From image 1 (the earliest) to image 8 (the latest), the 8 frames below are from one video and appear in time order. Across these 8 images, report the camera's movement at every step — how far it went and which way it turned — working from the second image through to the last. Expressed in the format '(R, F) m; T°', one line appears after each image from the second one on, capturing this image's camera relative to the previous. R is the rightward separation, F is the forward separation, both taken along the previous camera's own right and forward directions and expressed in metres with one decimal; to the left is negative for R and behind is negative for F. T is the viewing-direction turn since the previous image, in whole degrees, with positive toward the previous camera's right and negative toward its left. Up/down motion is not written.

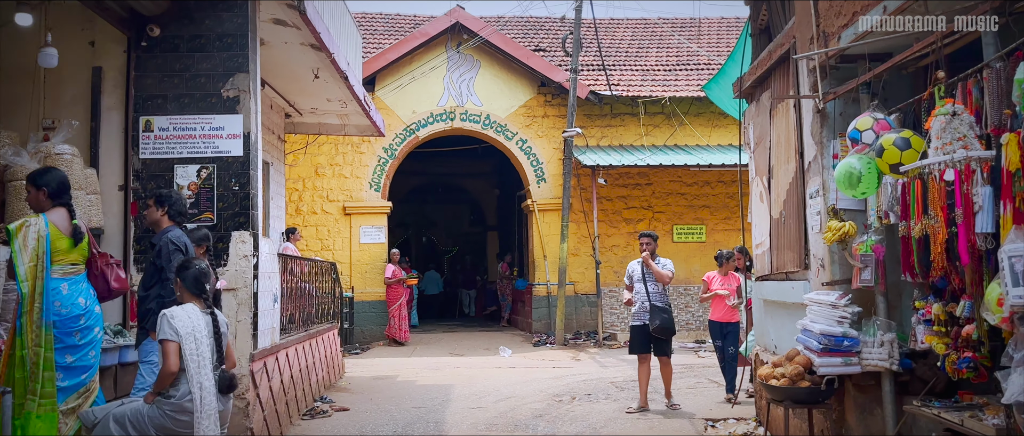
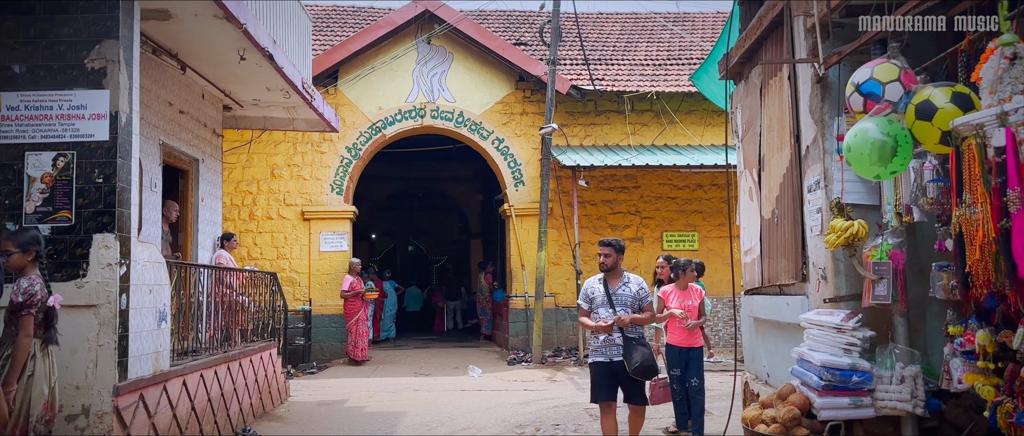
(+0.5, +1.2) m; 0°
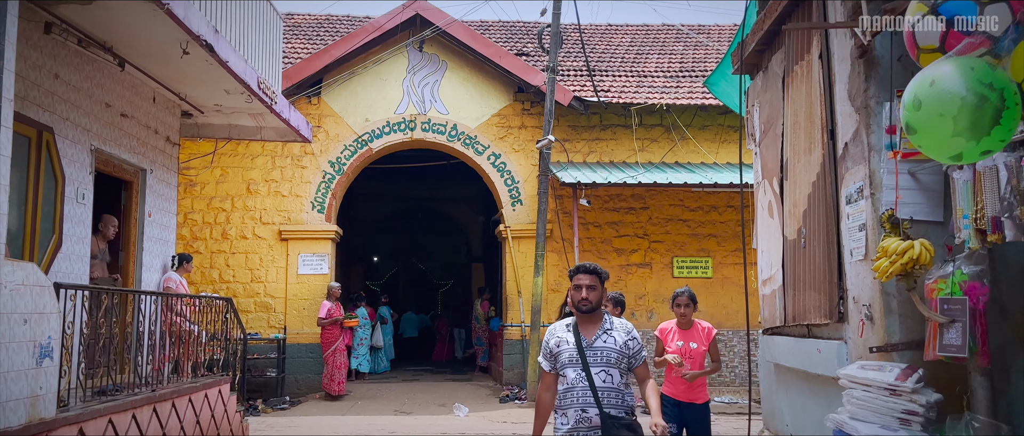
(+0.3, +1.1) m; -1°
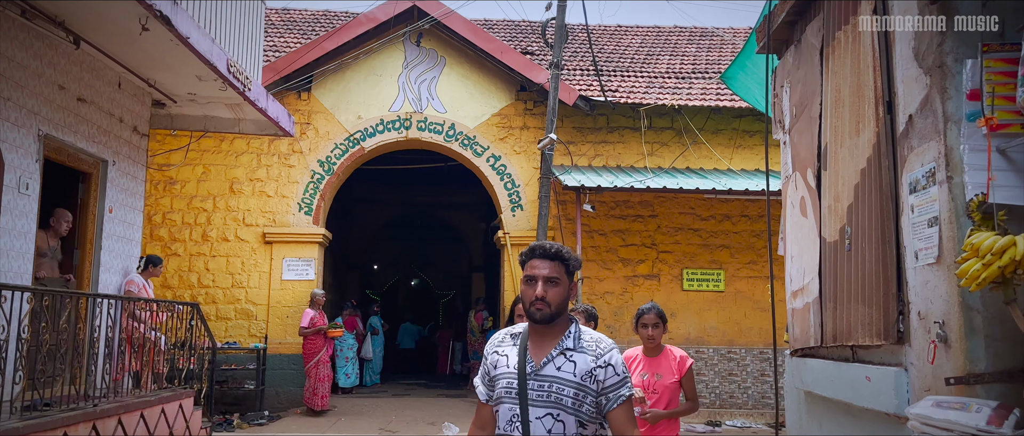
(+0.1, +0.7) m; -1°
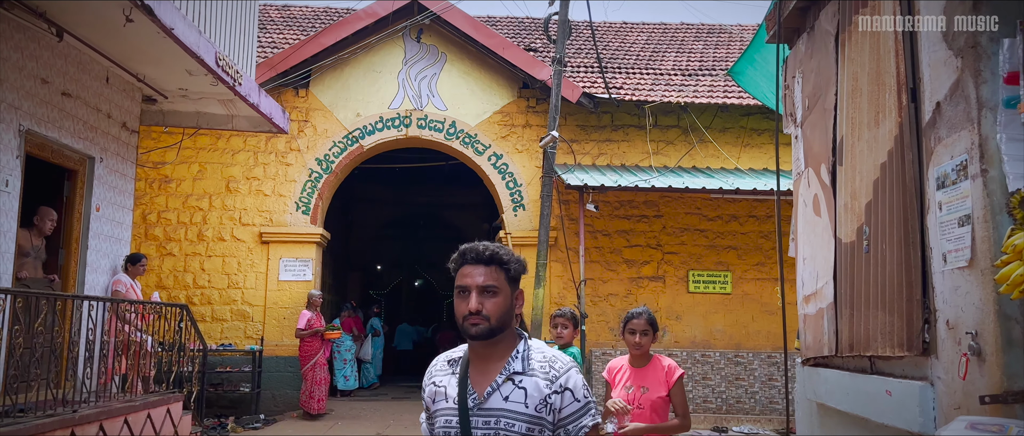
(+0.1, +0.3) m; -1°
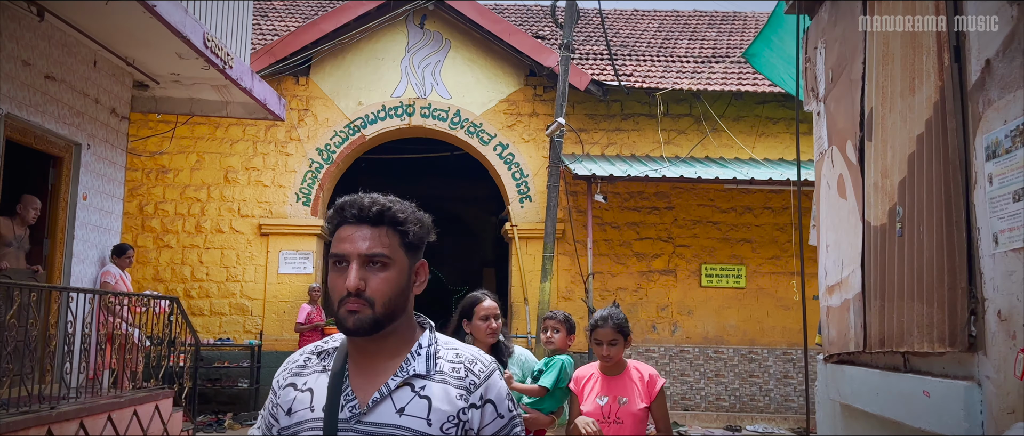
(+0.1, +0.3) m; -1°
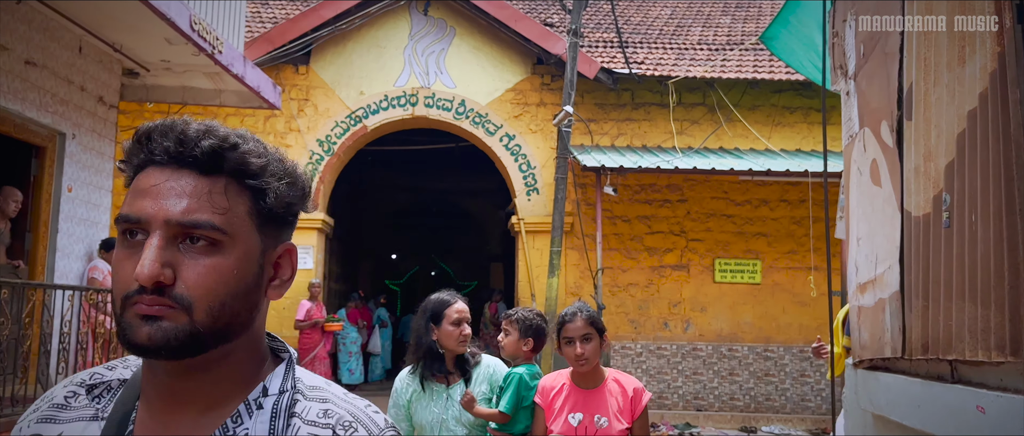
(+0.1, +0.3) m; -1°
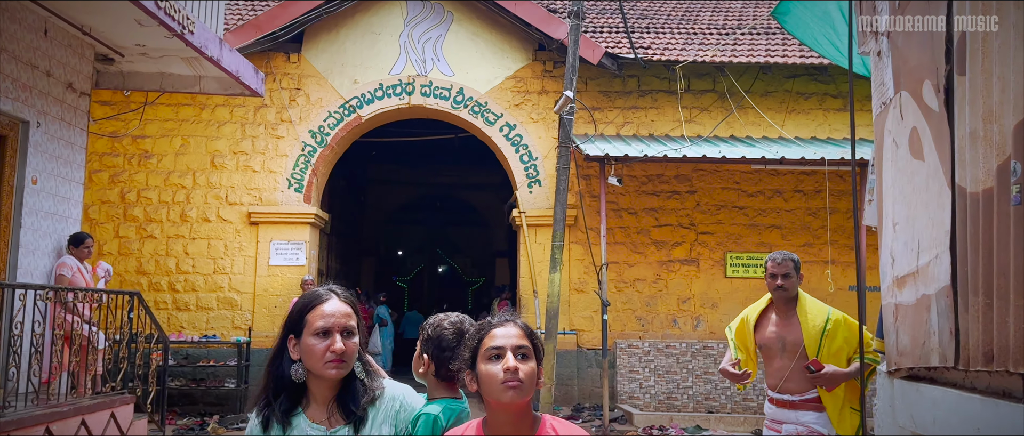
(+0.1, +0.5) m; -1°
